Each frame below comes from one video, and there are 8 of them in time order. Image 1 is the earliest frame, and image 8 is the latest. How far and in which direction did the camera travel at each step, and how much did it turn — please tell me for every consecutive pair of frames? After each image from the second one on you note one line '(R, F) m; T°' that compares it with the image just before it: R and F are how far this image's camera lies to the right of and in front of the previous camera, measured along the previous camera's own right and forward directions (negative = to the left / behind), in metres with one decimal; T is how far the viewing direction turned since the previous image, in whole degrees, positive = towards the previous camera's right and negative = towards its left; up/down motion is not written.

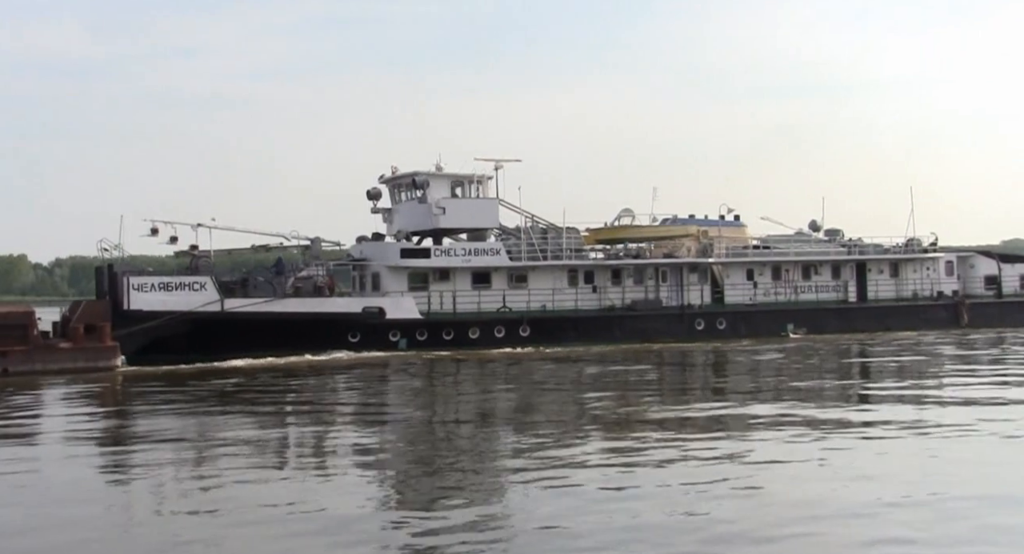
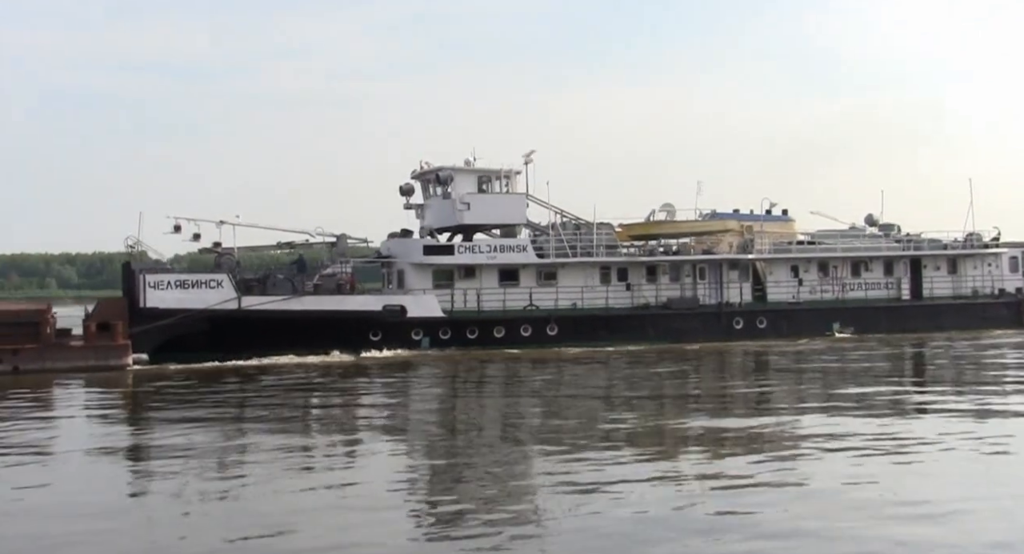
(+1.7, +0.7) m; -5°
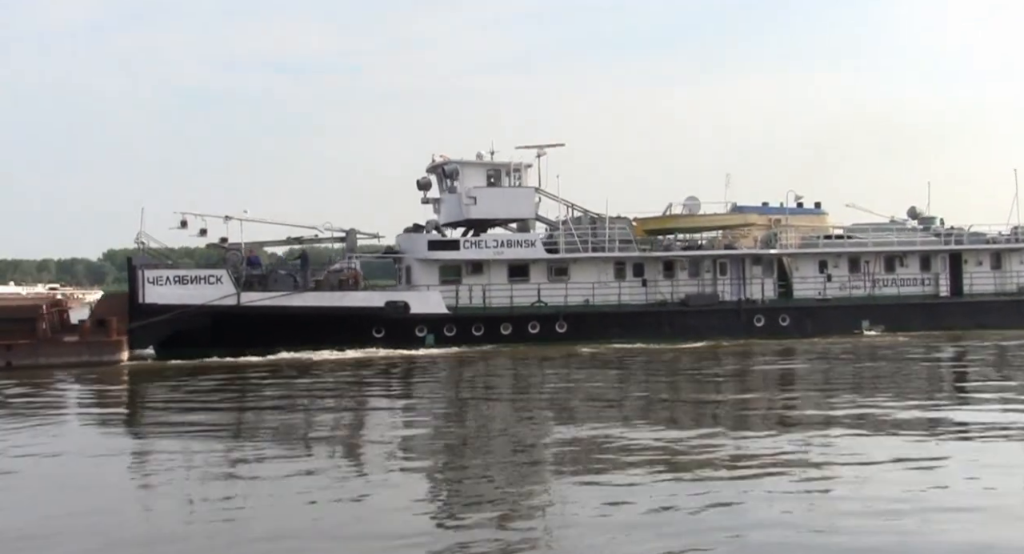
(+2.0, +0.7) m; -5°
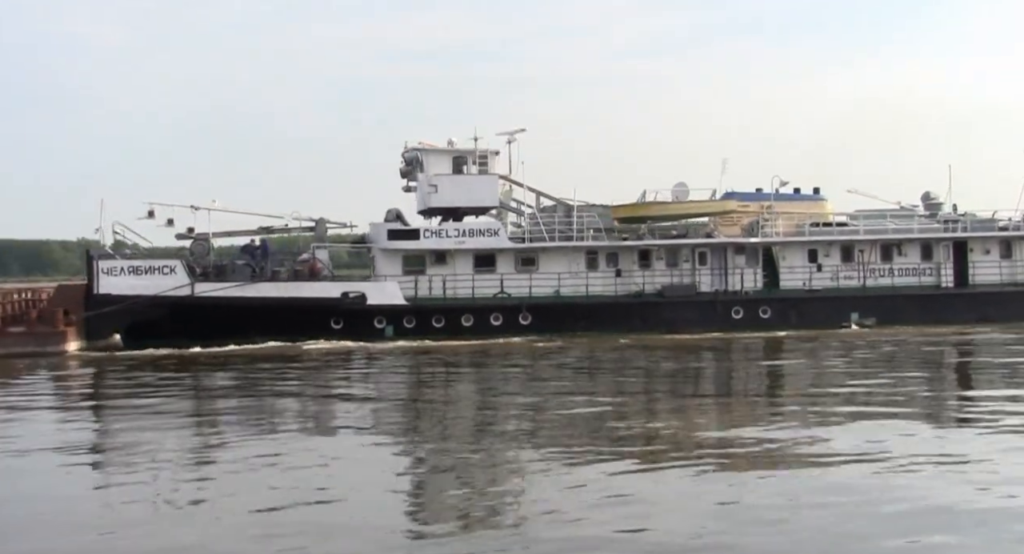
(+3.3, +0.9) m; -6°
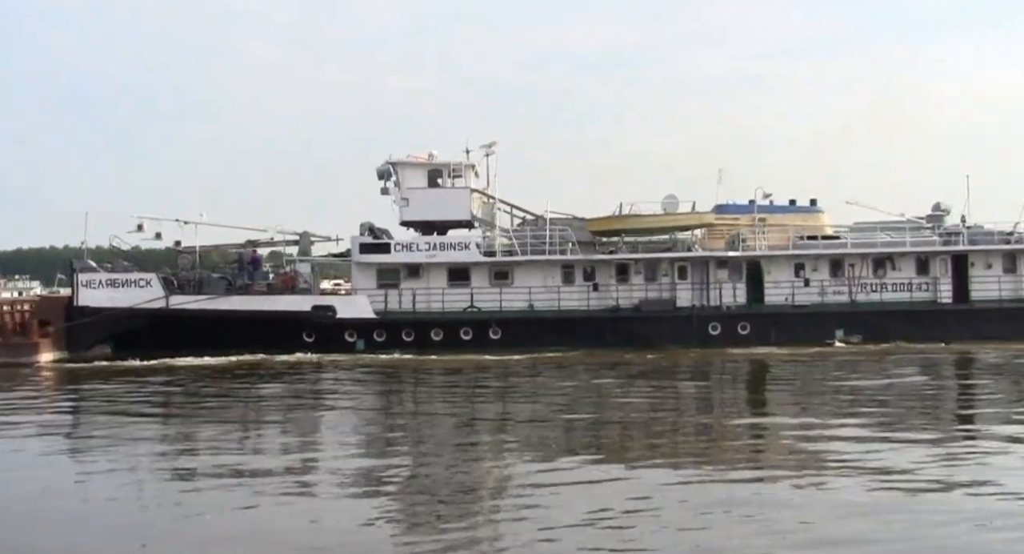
(+3.2, +0.5) m; -7°
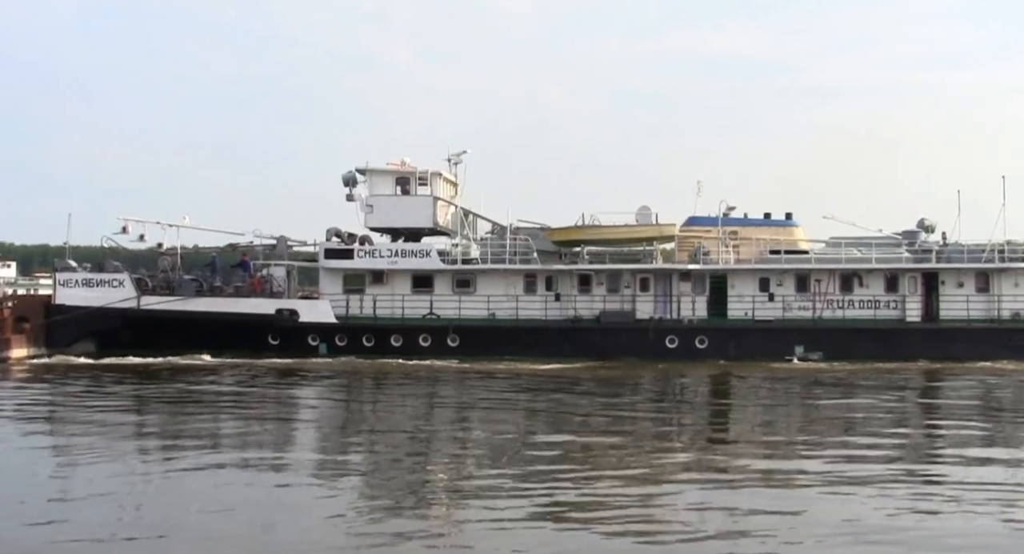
(+2.8, 0.0) m; -5°
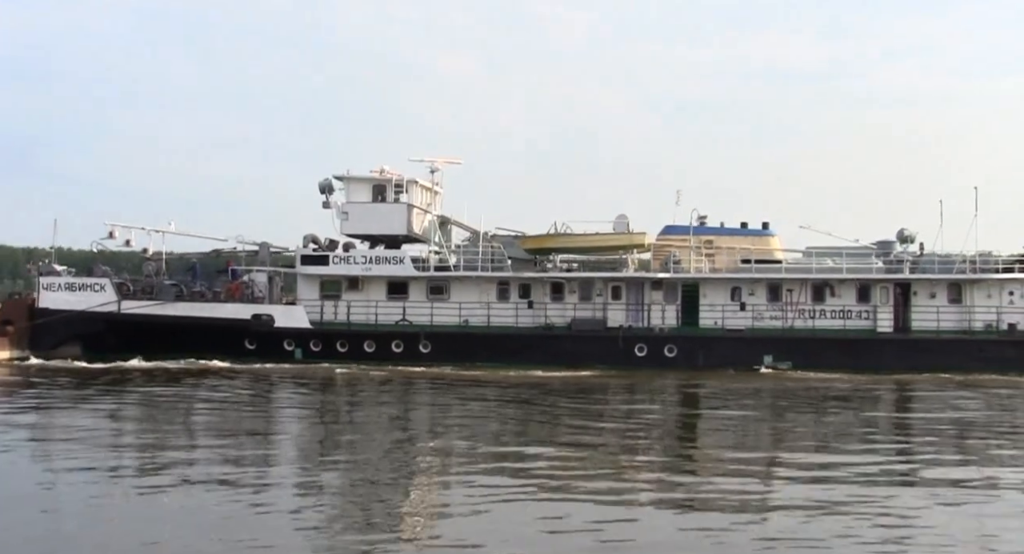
(+1.4, -0.1) m; -2°
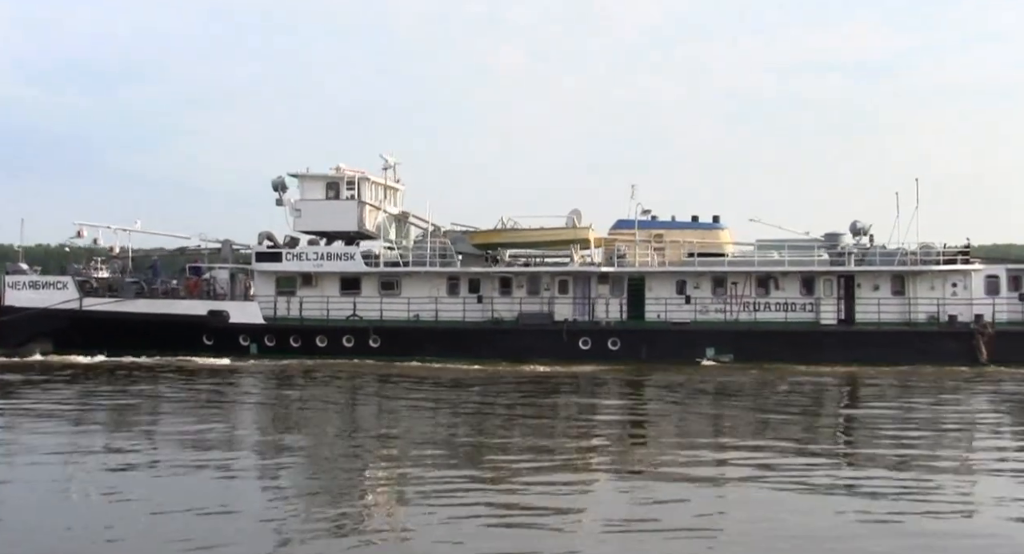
(+1.8, -0.3) m; -2°
